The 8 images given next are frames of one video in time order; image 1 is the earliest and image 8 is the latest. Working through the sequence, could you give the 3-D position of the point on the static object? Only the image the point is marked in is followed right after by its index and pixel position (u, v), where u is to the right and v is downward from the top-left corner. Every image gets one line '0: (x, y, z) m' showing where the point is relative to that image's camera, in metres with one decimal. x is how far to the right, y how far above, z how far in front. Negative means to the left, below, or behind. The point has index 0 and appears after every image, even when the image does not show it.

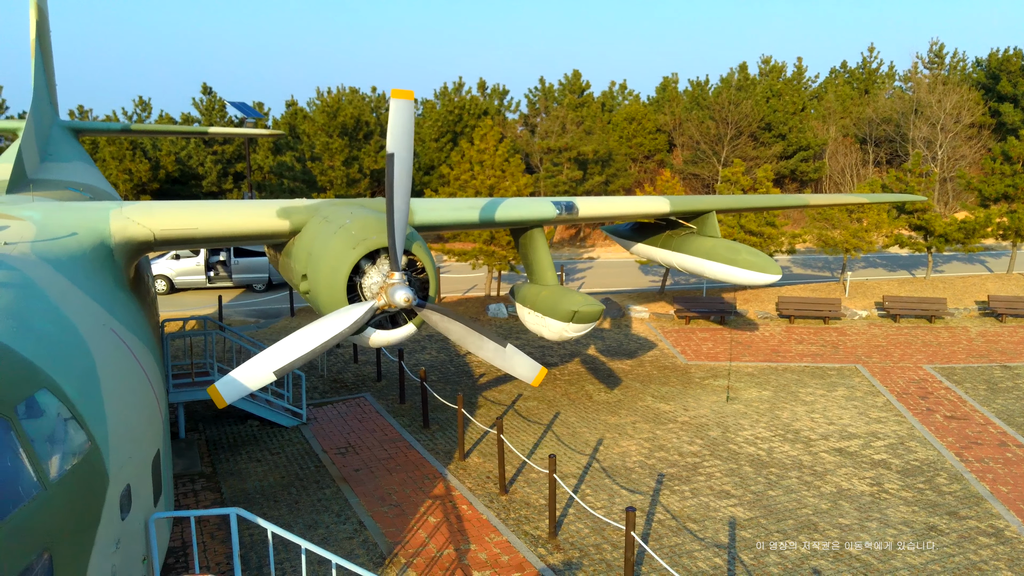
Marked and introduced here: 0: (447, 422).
0: (-1.1, -2.3, +13.5) m
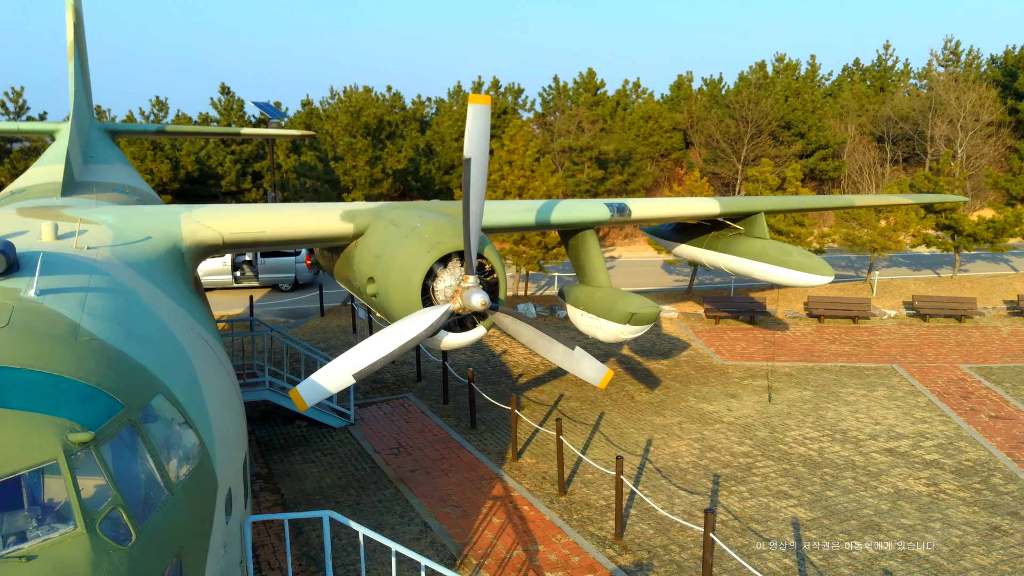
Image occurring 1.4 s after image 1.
0: (-0.3, -2.3, +13.5) m
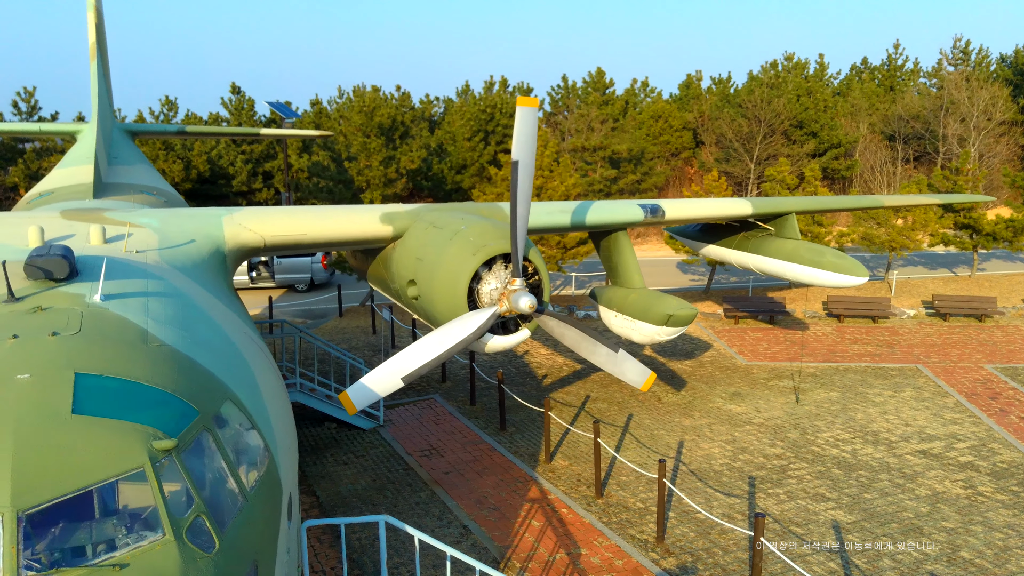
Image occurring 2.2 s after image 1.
0: (+0.2, -2.3, +13.5) m
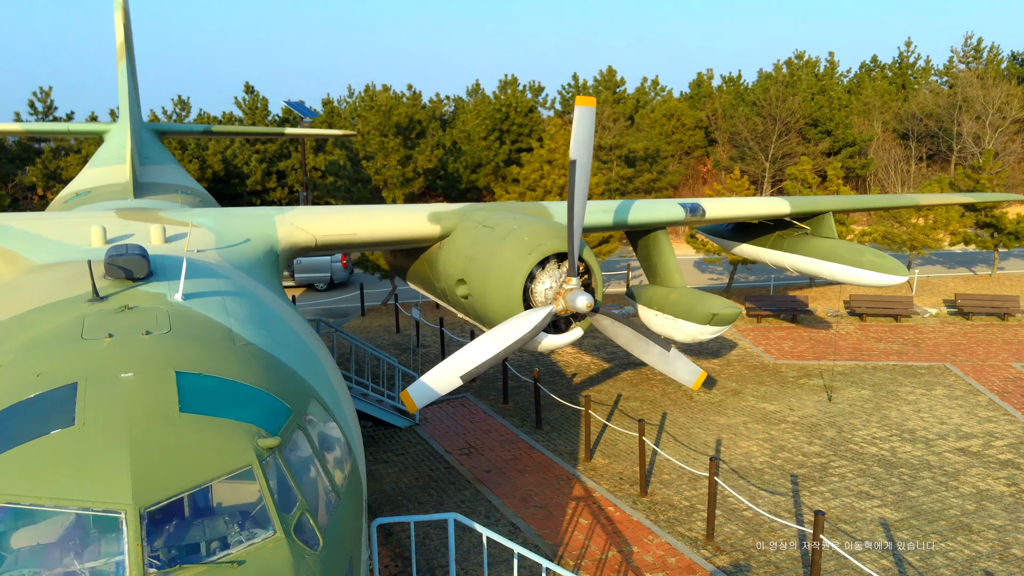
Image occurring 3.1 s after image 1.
0: (+0.8, -2.3, +13.6) m
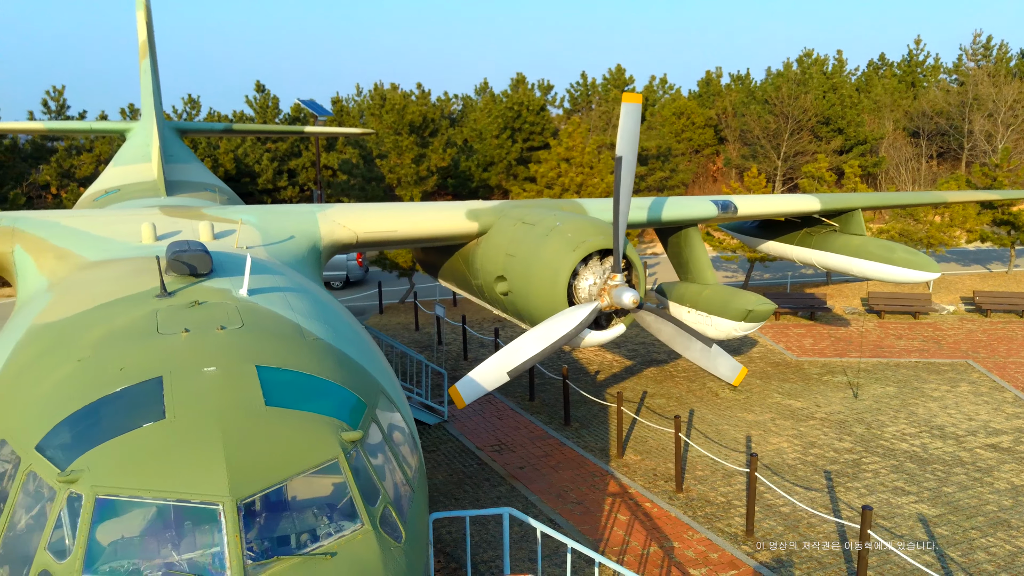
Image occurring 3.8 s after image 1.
0: (+1.3, -2.2, +13.6) m
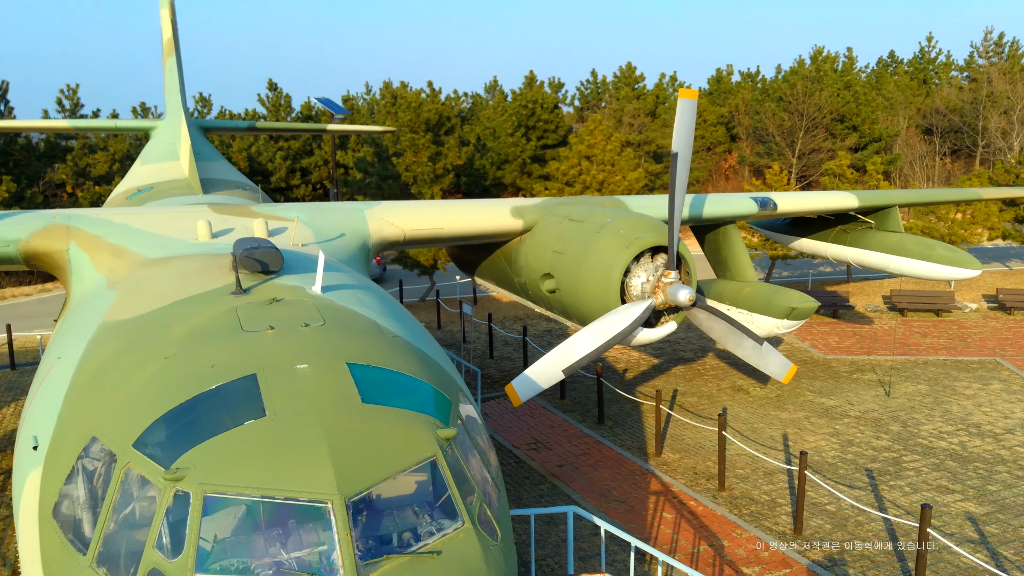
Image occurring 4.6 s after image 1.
0: (+1.9, -2.2, +13.5) m
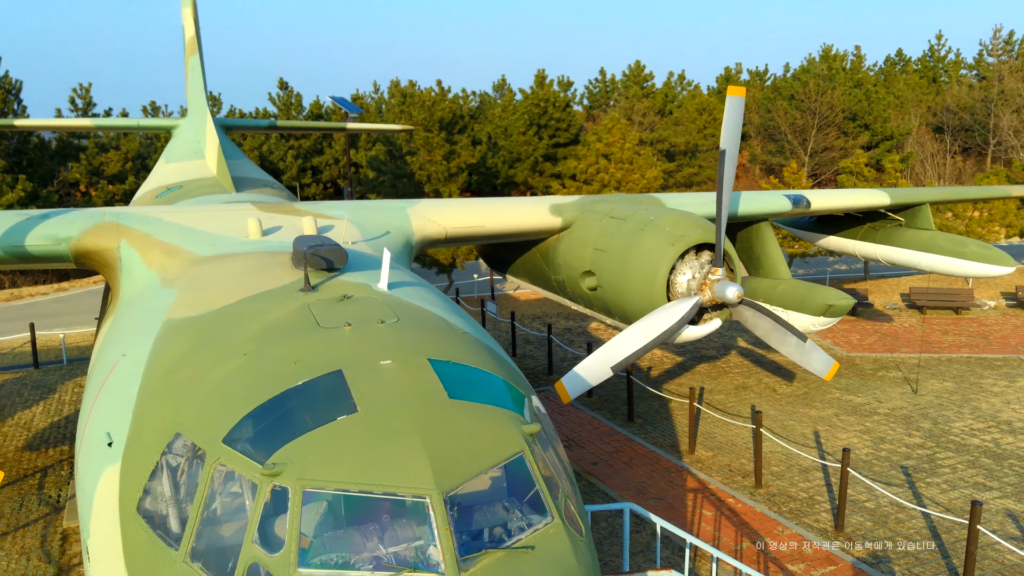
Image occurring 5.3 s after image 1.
0: (+2.4, -2.2, +13.6) m
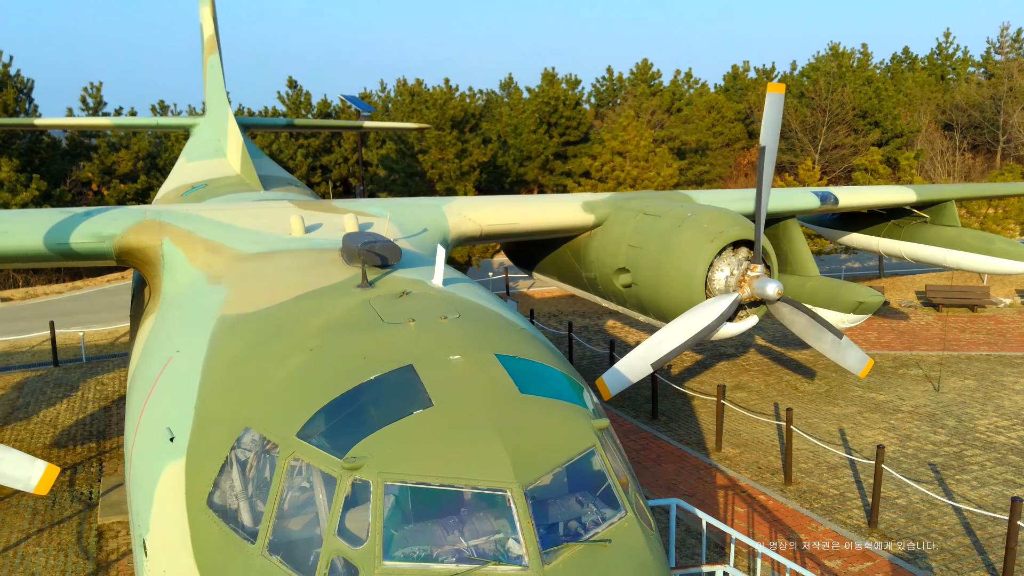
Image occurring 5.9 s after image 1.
0: (+2.8, -2.1, +13.6) m
